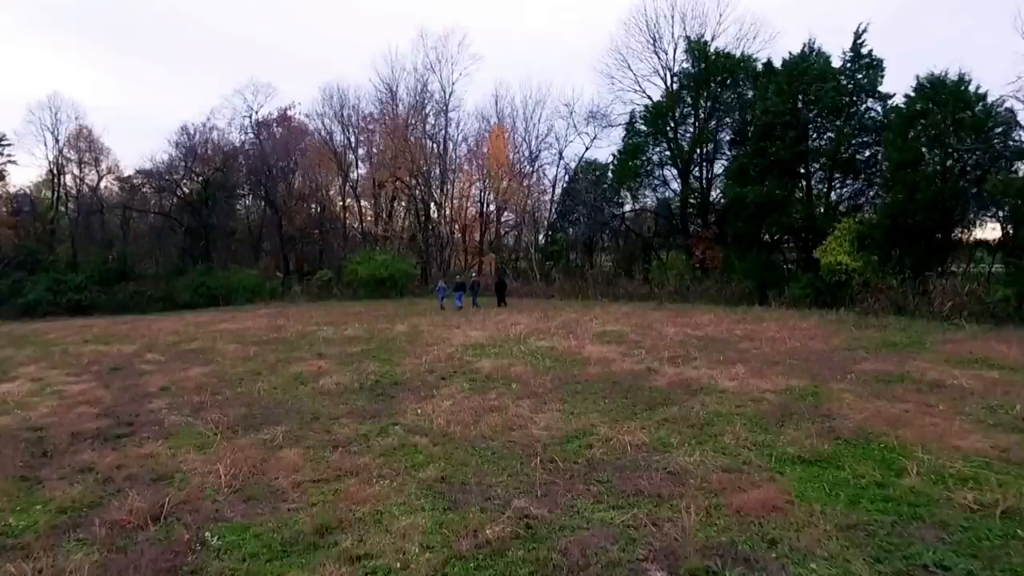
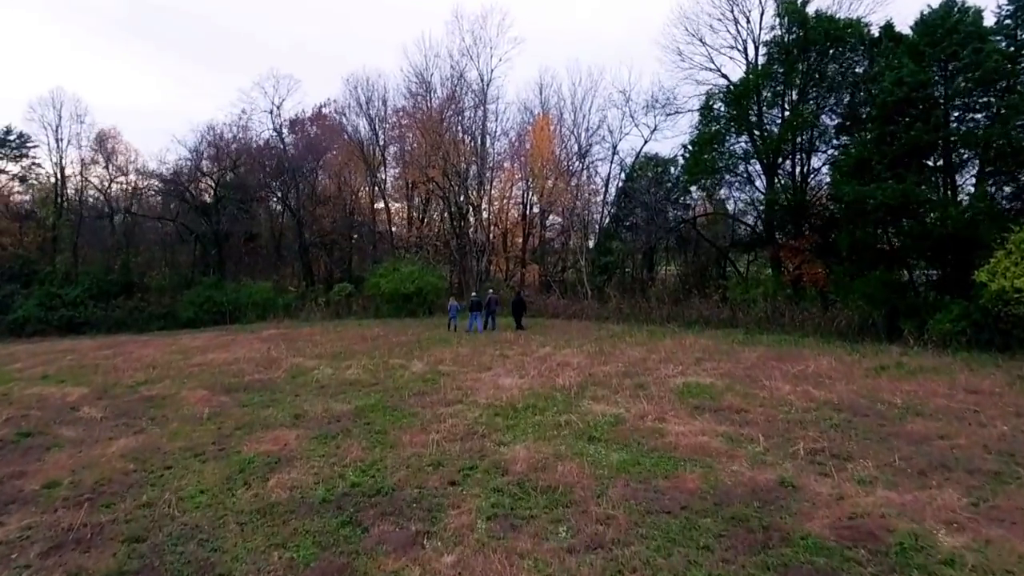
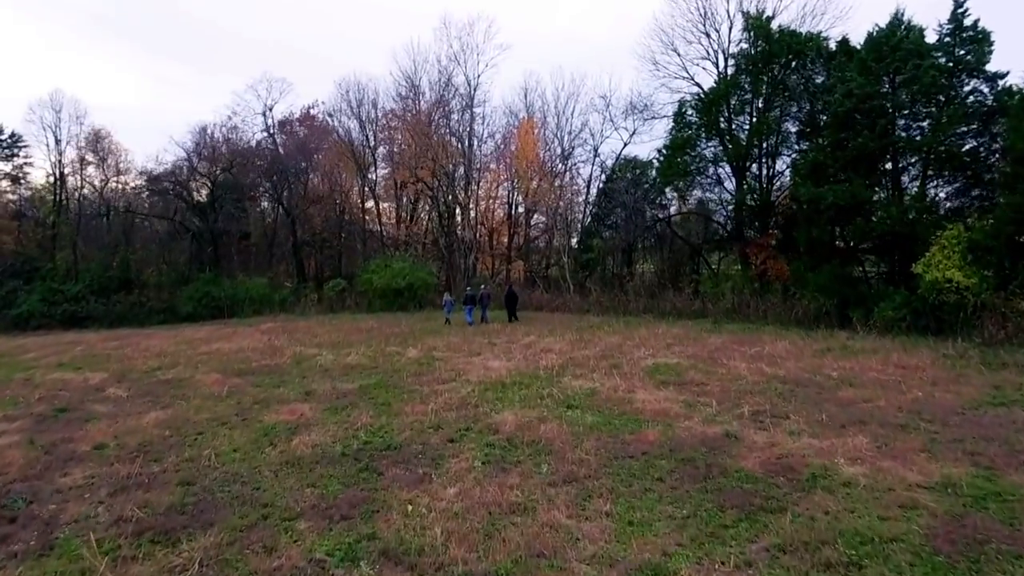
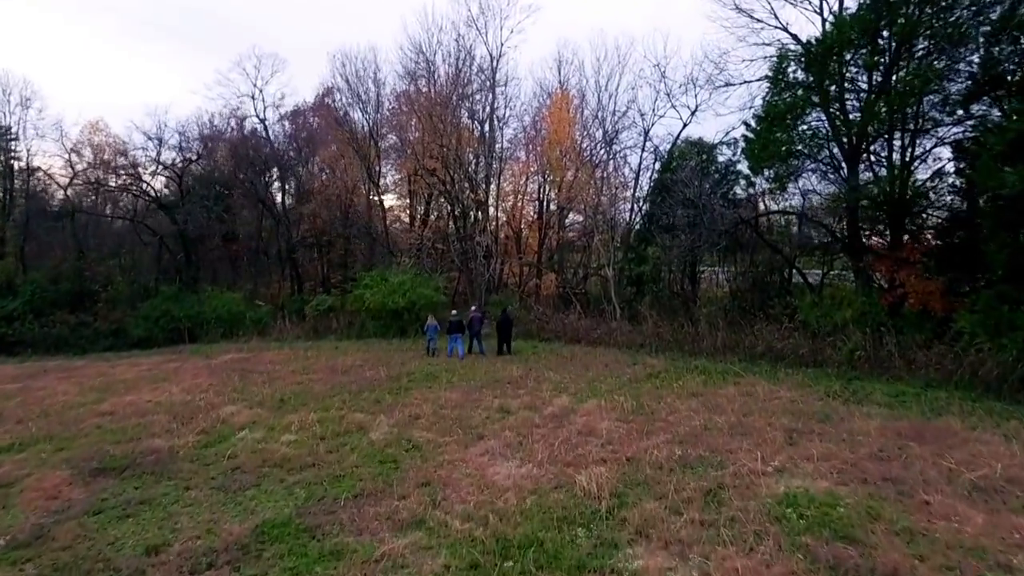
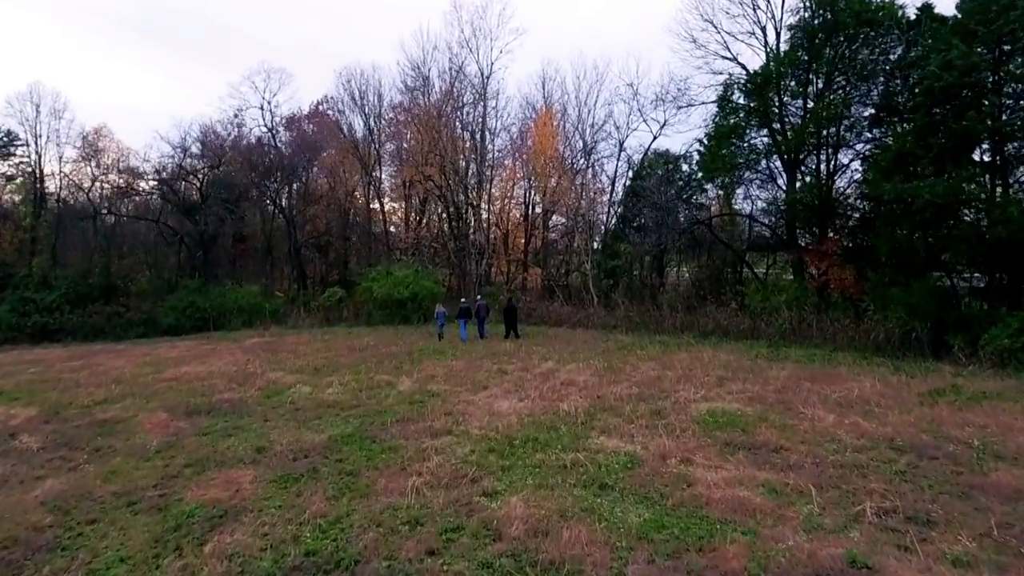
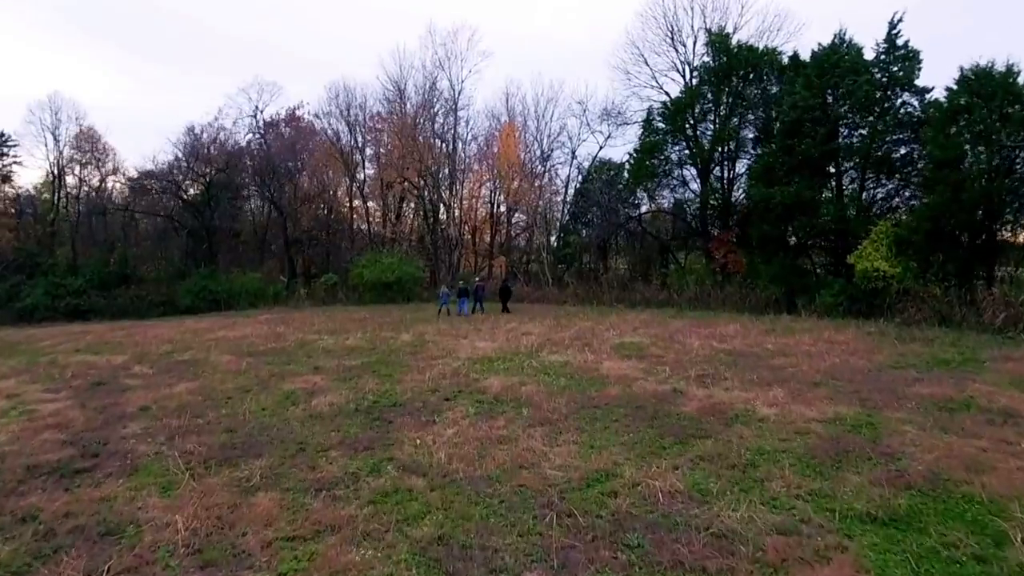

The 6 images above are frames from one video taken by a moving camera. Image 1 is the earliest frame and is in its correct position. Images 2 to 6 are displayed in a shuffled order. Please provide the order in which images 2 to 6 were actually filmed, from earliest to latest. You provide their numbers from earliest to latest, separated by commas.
6, 3, 2, 5, 4
